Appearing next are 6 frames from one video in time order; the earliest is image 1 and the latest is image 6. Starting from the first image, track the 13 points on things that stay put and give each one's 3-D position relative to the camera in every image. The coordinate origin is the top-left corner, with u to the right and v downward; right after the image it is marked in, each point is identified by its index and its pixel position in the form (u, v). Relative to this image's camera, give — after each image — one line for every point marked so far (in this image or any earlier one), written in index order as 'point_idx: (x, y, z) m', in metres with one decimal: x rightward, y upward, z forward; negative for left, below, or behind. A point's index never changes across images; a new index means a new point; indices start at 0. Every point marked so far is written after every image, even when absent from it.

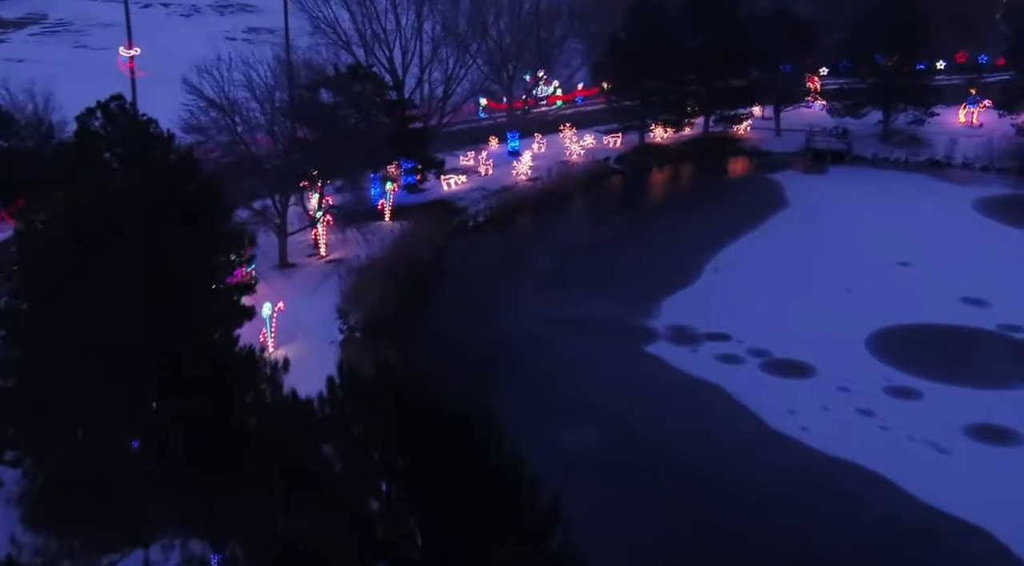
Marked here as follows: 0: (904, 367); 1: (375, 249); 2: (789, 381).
0: (+6.0, -1.3, +14.9) m
1: (-2.8, +0.6, +19.9) m
2: (+4.1, -1.5, +14.6) m
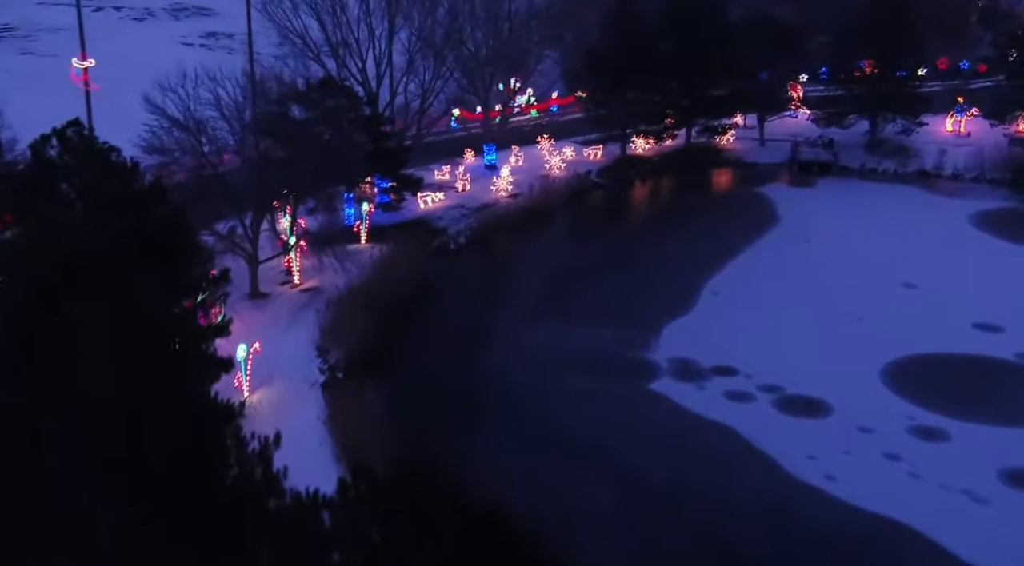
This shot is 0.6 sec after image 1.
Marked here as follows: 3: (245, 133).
0: (+5.9, -1.7, +14.0) m
1: (-3.1, +0.1, +18.8) m
2: (+4.1, -1.9, +13.7) m
3: (-5.3, +3.0, +19.2) m
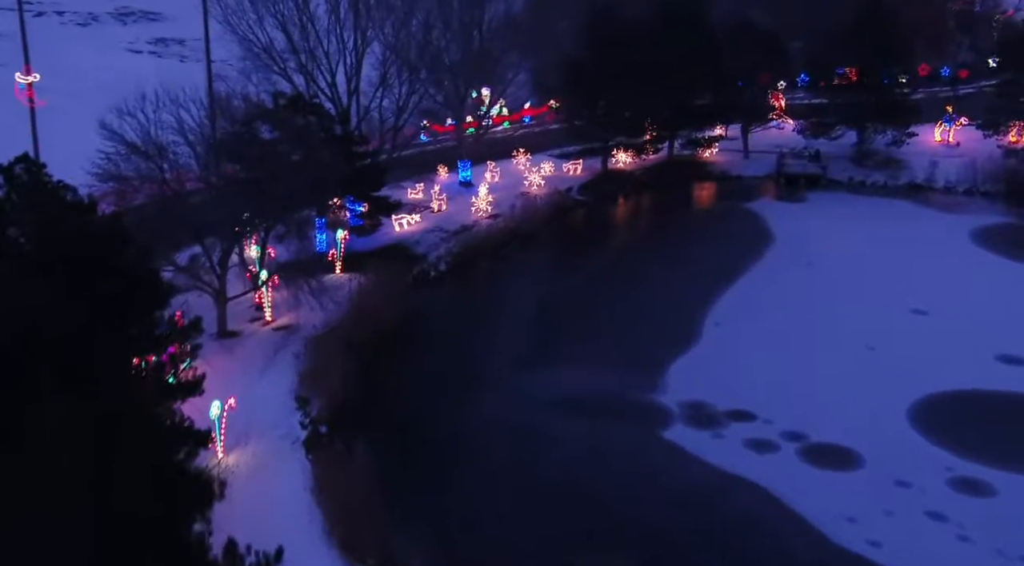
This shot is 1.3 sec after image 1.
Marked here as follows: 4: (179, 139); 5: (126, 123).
0: (+6.0, -2.2, +13.1) m
1: (-3.3, -0.6, +17.4) m
2: (+4.2, -2.5, +12.6) m
3: (-5.5, +2.3, +17.7) m
4: (-6.4, +2.8, +18.7) m
5: (-7.4, +3.1, +18.7) m
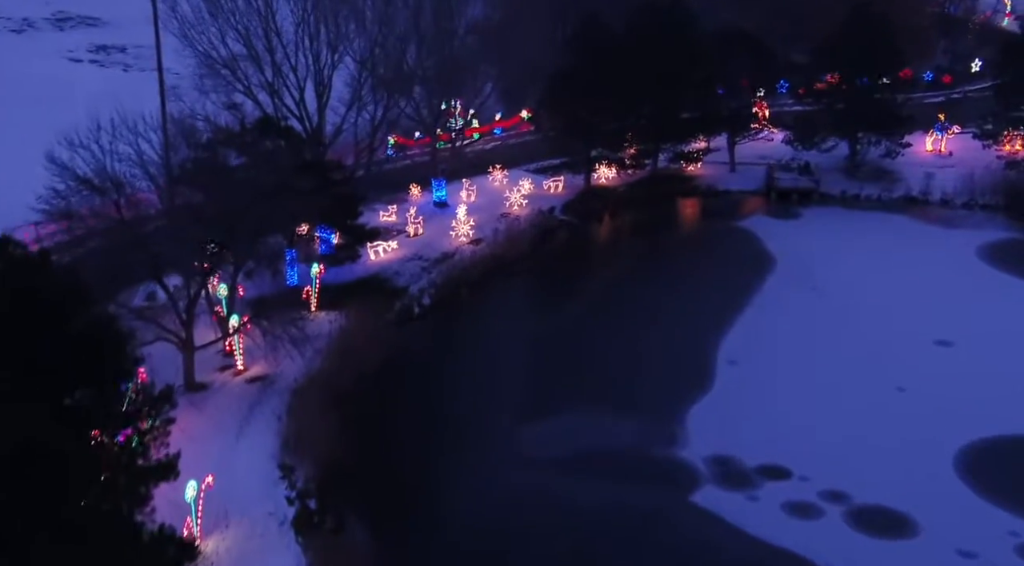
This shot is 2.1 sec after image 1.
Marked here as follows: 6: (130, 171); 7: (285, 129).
0: (+6.2, -2.8, +12.0) m
1: (-3.3, -1.3, +15.8) m
2: (+4.4, -3.0, +11.4) m
3: (-5.6, +1.5, +16.0) m
4: (-6.6, +2.0, +17.0) m
5: (-7.6, +2.3, +16.9) m
6: (-6.5, +1.9, +16.5) m
7: (-4.2, +2.9, +18.2) m
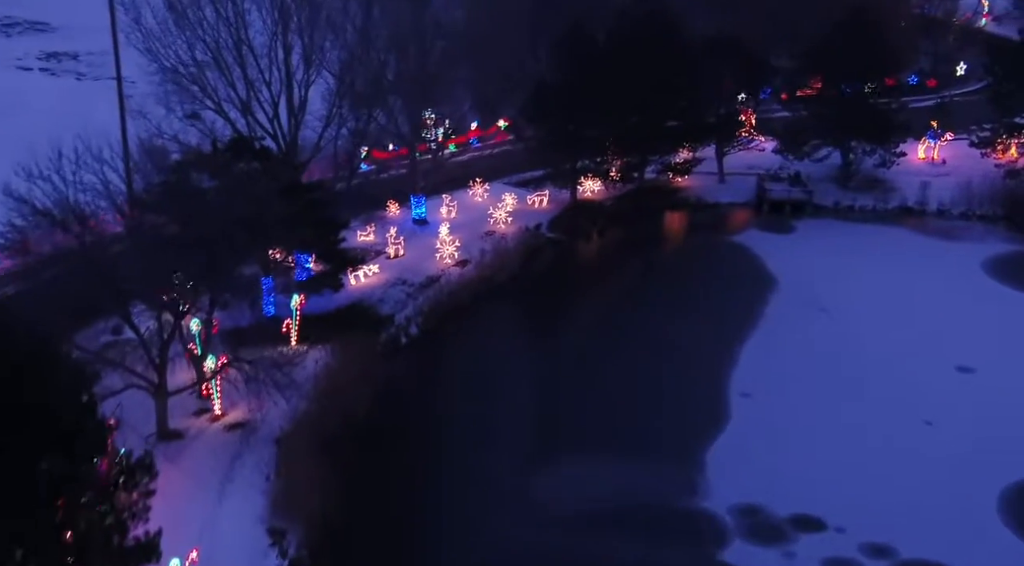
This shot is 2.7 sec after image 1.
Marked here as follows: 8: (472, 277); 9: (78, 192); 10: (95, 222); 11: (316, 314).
0: (+6.4, -3.1, +11.2) m
1: (-3.3, -1.8, +14.6) m
2: (+4.6, -3.5, +10.5) m
3: (-5.7, +0.9, +14.7) m
4: (-6.7, +1.4, +15.6) m
5: (-7.7, +1.6, +15.5) m
6: (-6.5, +1.3, +15.1) m
7: (-4.4, +2.3, +17.0) m
8: (-0.8, +0.1, +19.8) m
9: (-7.0, +1.5, +15.6) m
10: (-6.2, +0.9, +14.6) m
11: (-3.6, -0.6, +17.9) m
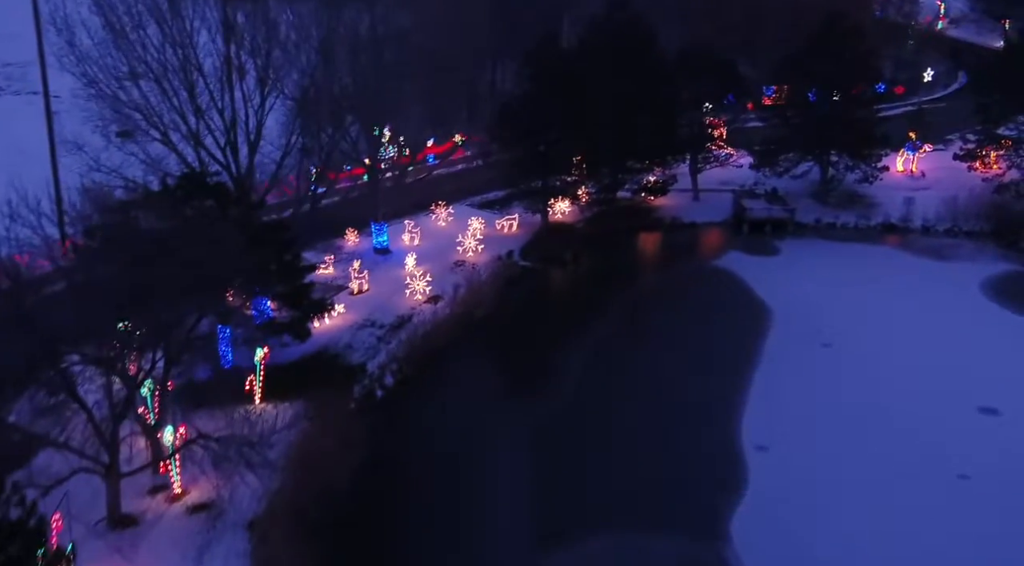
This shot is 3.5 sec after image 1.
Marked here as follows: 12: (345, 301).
0: (+6.6, -3.7, +10.2) m
1: (-3.3, -2.7, +12.9) m
2: (+4.9, -4.1, +9.5) m
3: (-5.7, 0.0, +12.9) m
4: (-6.8, +0.5, +13.7) m
5: (-7.8, +0.7, +13.5) m
6: (-6.7, +0.4, +13.2) m
7: (-4.7, +1.5, +15.2) m
8: (-1.2, -0.6, +18.3) m
9: (-7.2, +0.6, +13.7) m
10: (-6.3, 0.0, +12.7) m
11: (-3.8, -1.4, +16.2) m
12: (-3.1, -0.4, +18.6) m
